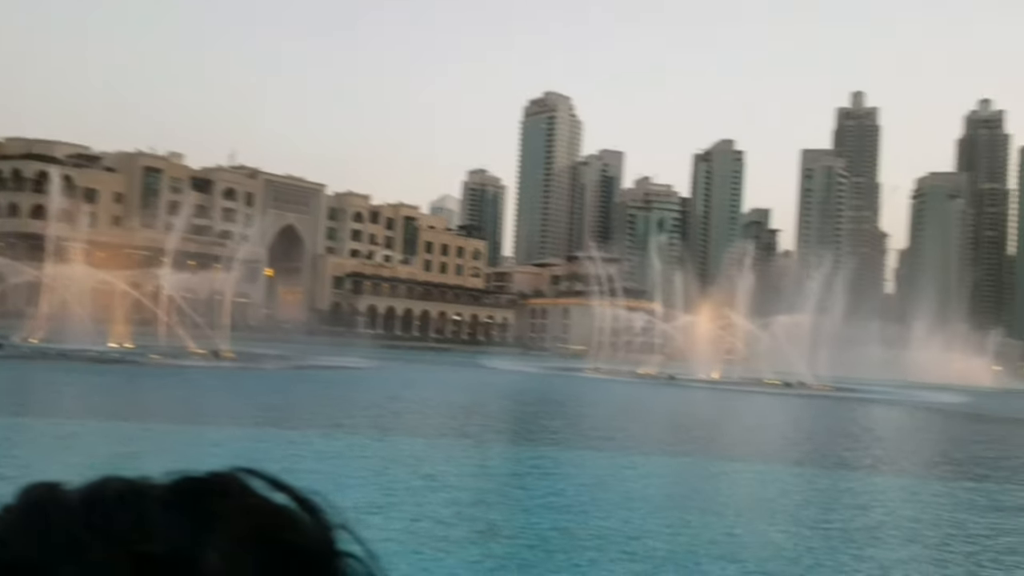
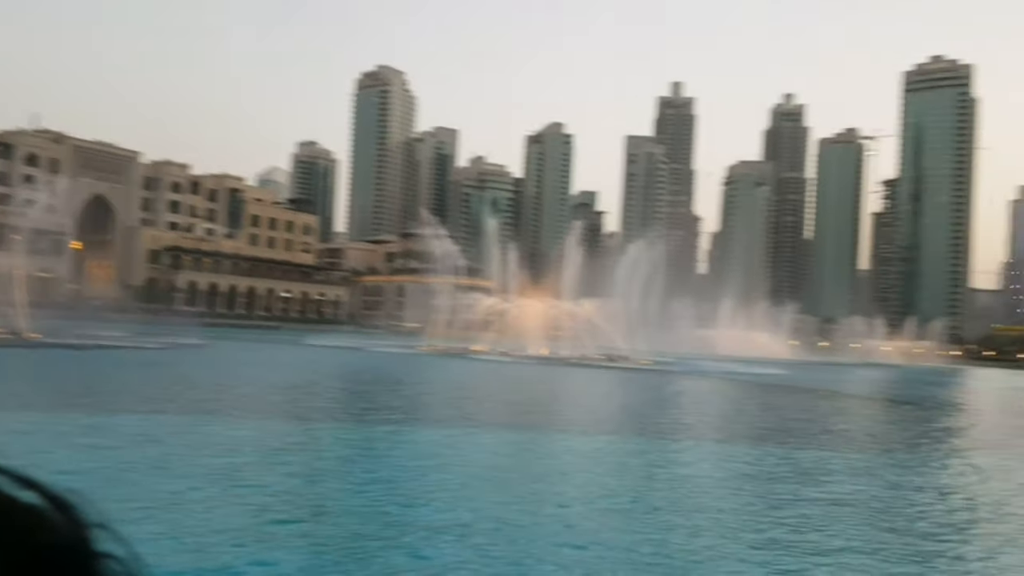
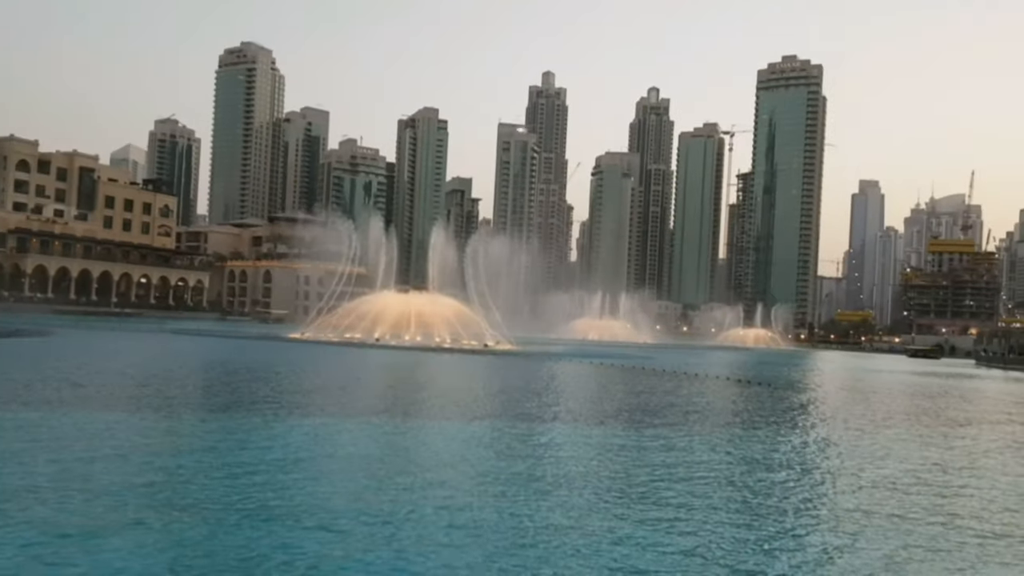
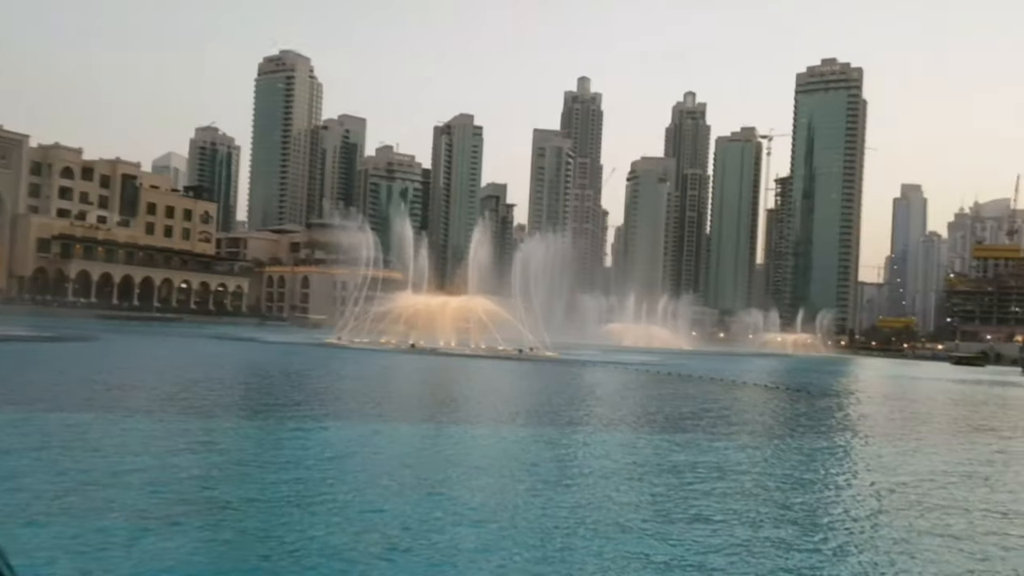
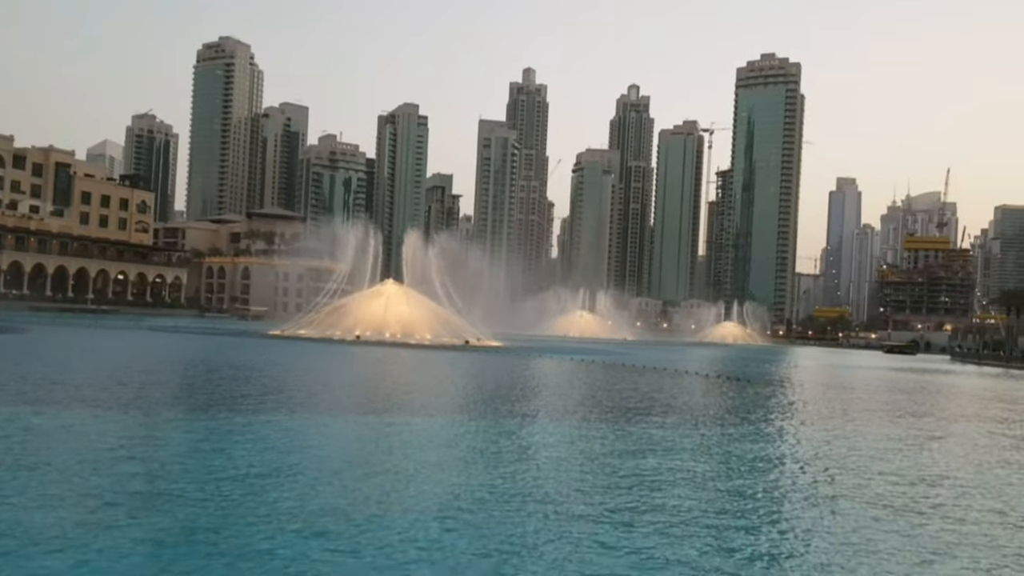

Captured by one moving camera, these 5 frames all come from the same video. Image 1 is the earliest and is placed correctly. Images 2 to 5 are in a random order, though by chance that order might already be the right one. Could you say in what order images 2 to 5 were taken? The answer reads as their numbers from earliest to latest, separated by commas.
2, 4, 3, 5
